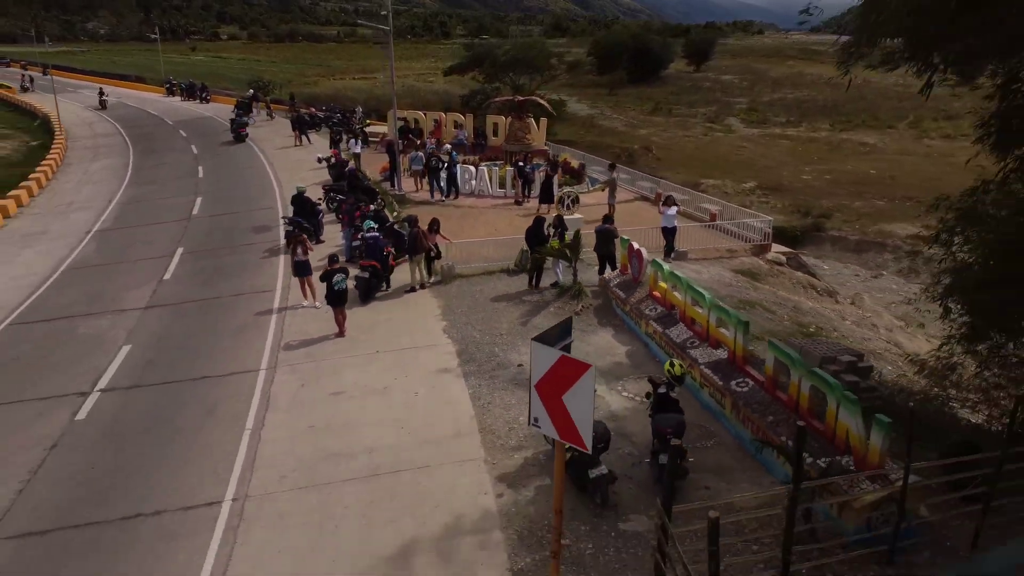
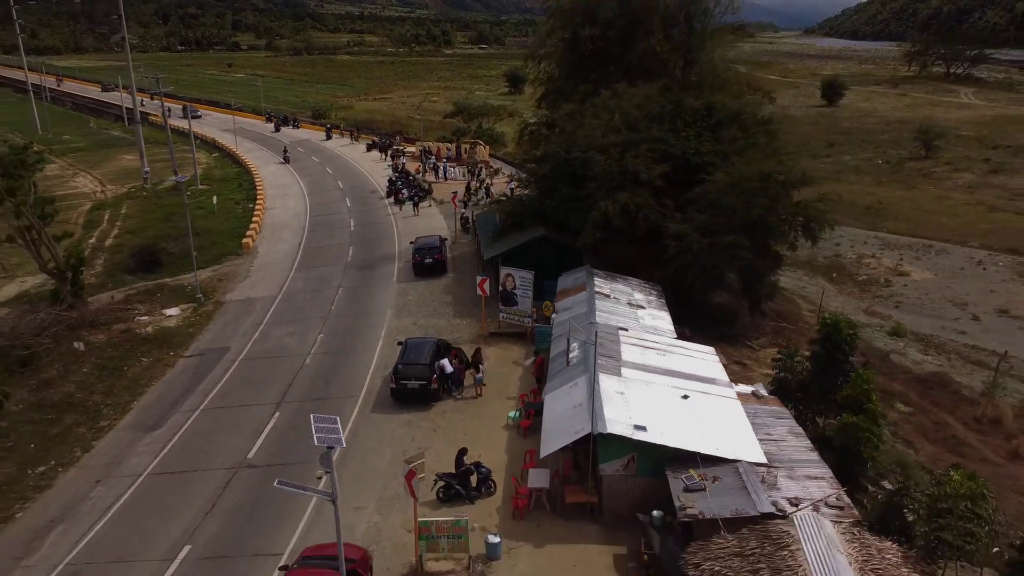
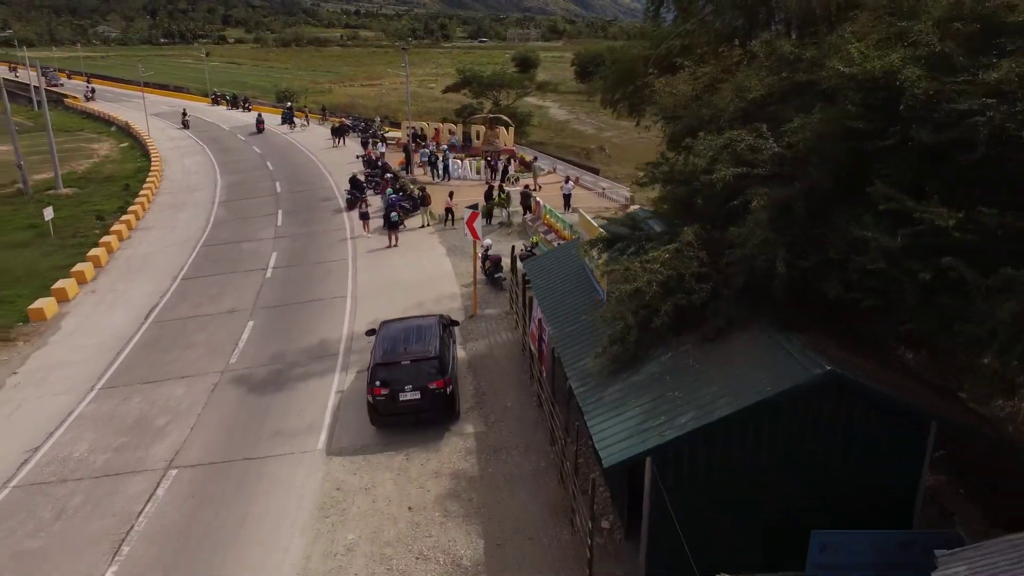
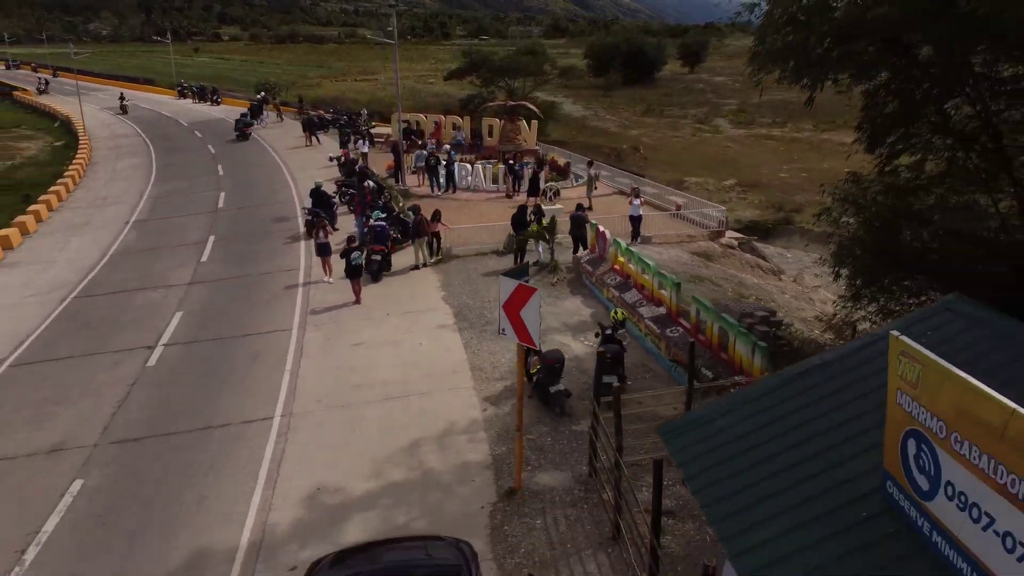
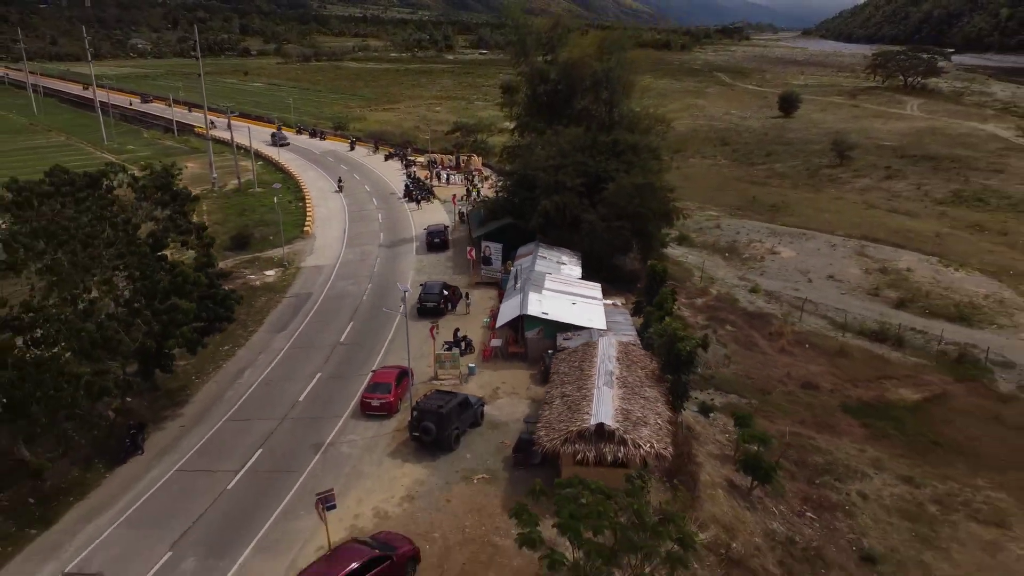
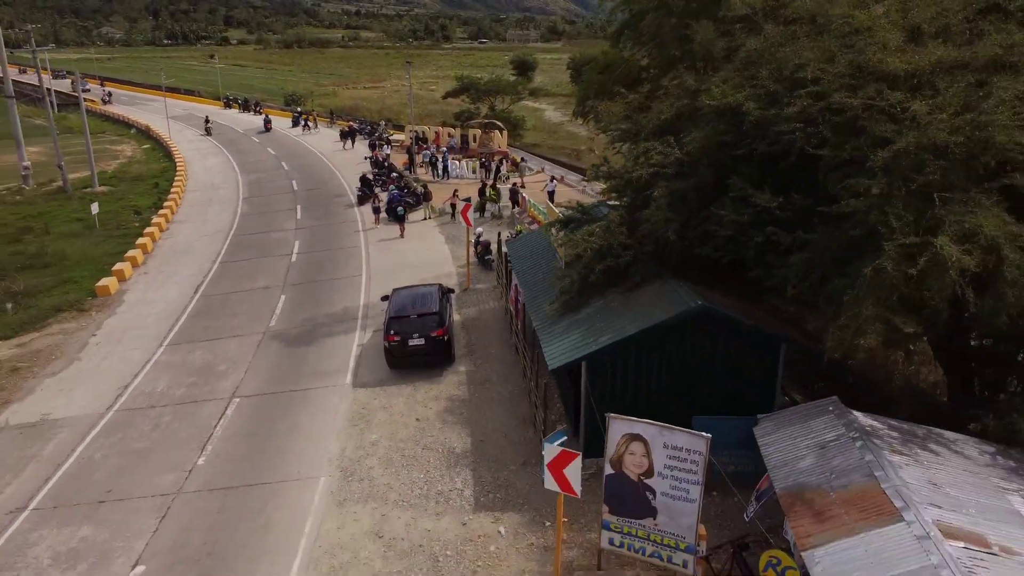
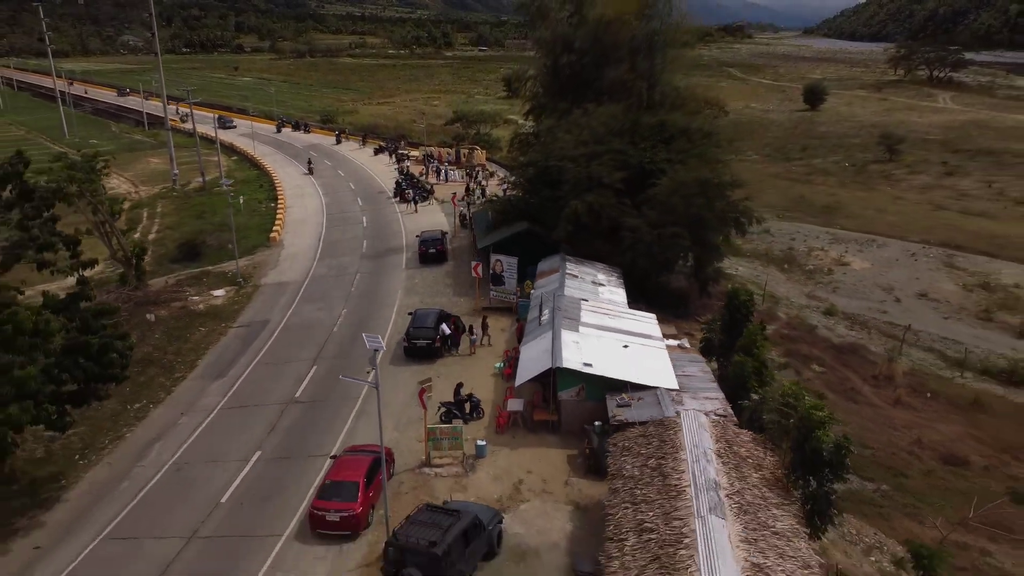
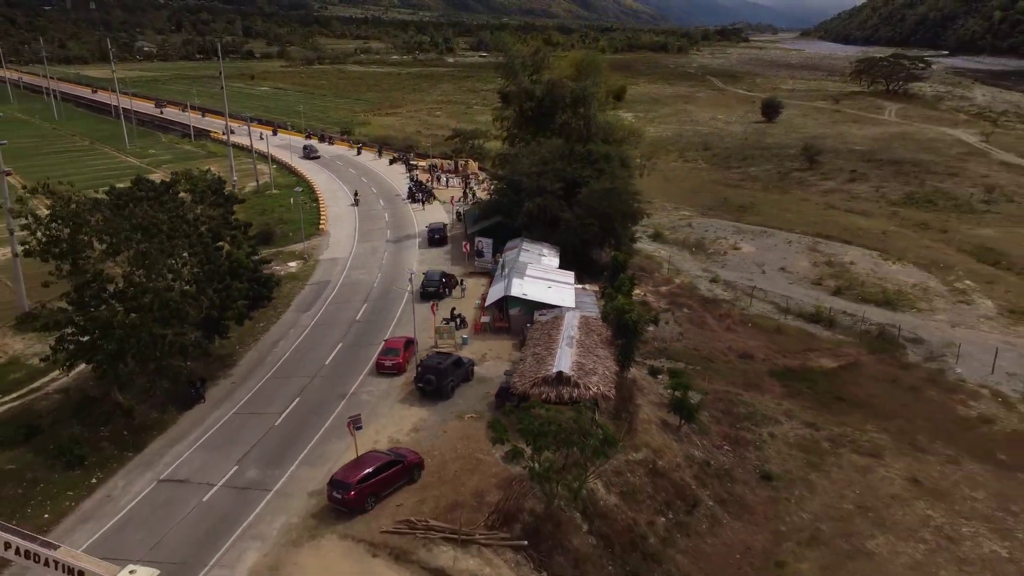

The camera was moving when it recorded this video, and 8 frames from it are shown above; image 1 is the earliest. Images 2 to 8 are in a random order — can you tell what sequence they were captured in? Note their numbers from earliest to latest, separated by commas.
4, 3, 6, 2, 7, 5, 8
